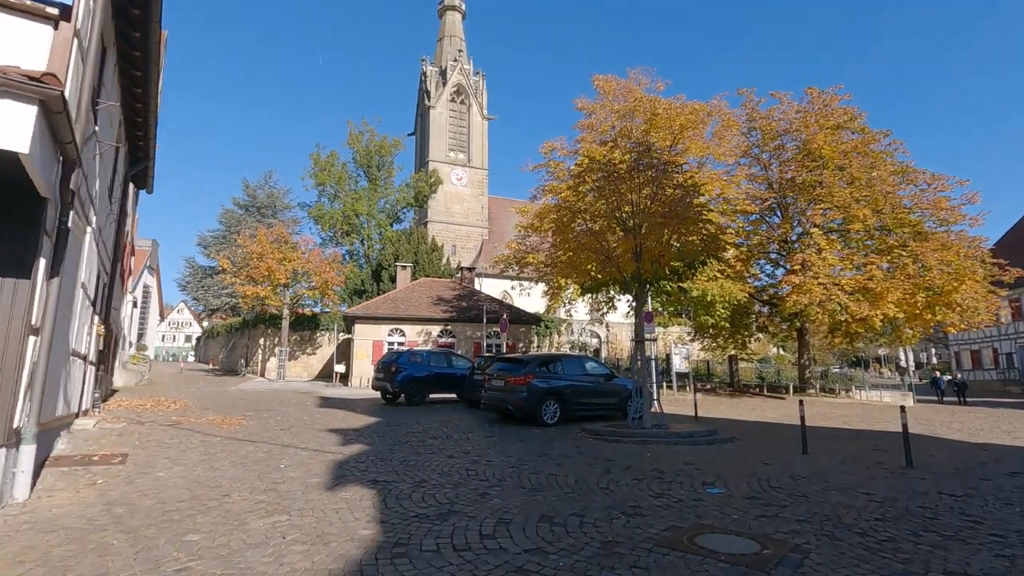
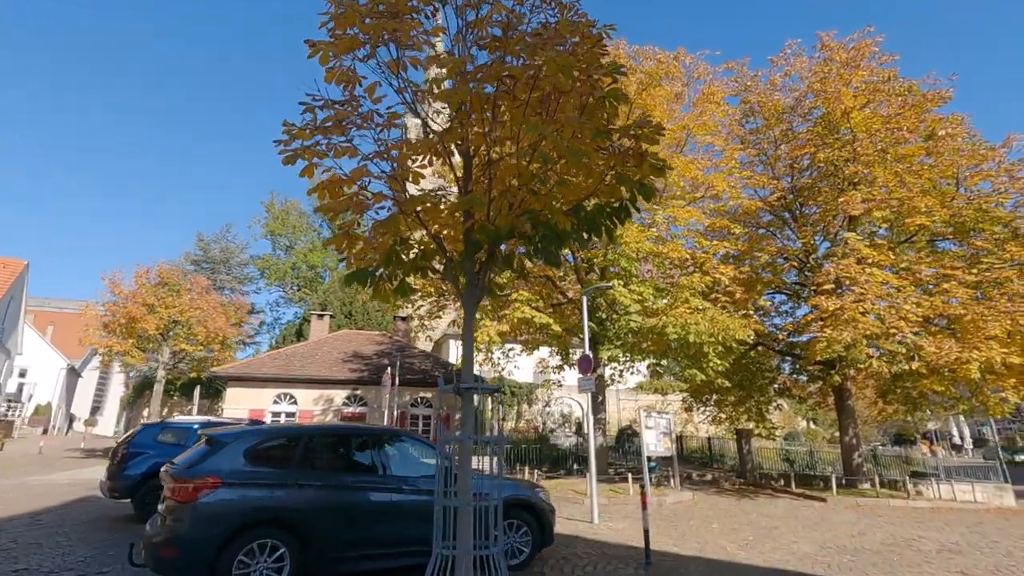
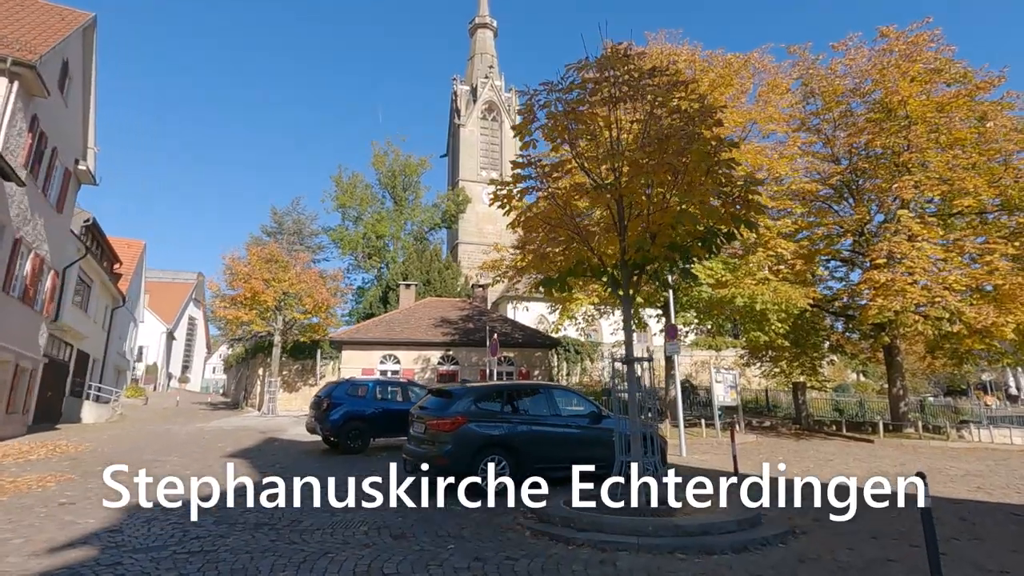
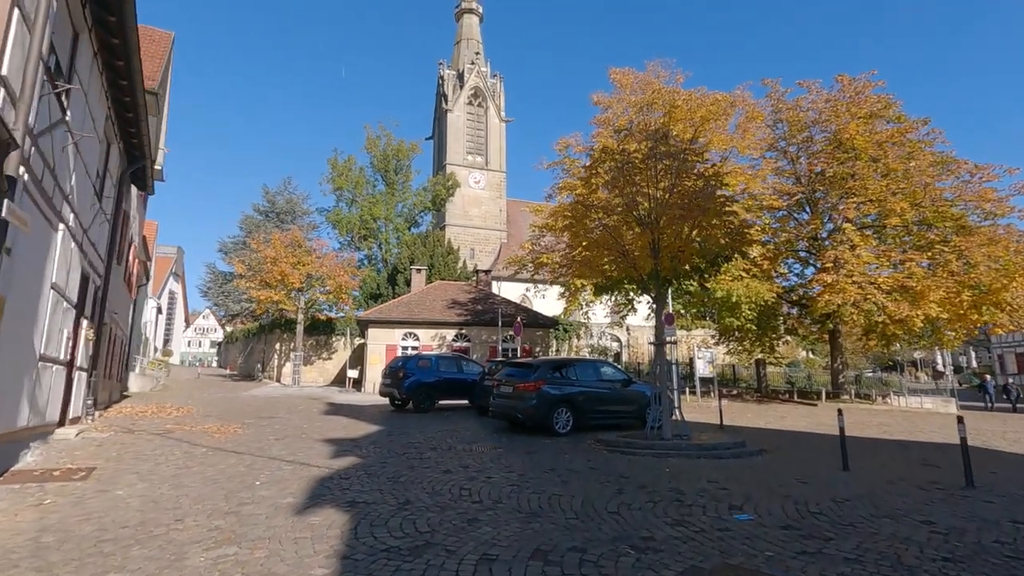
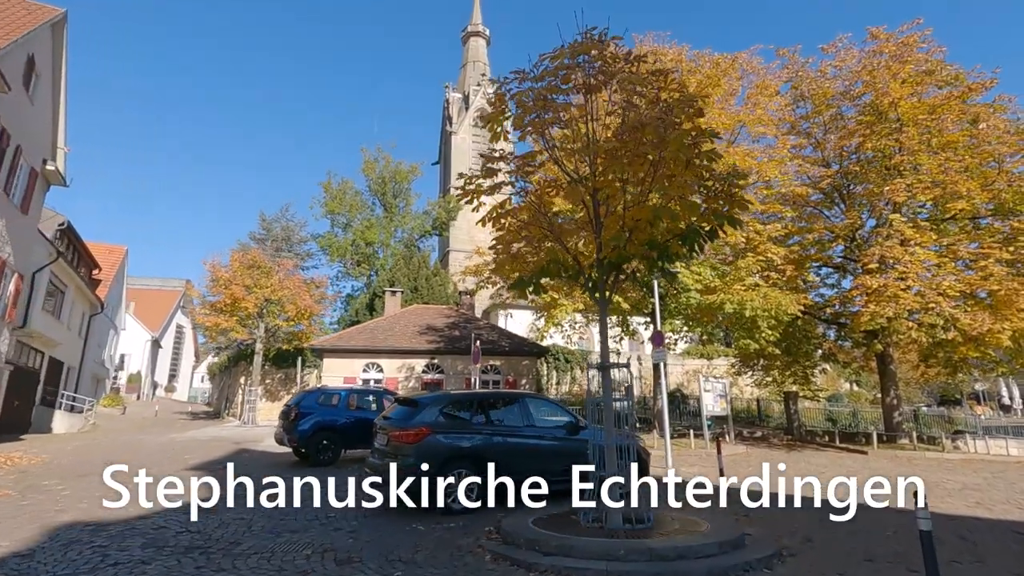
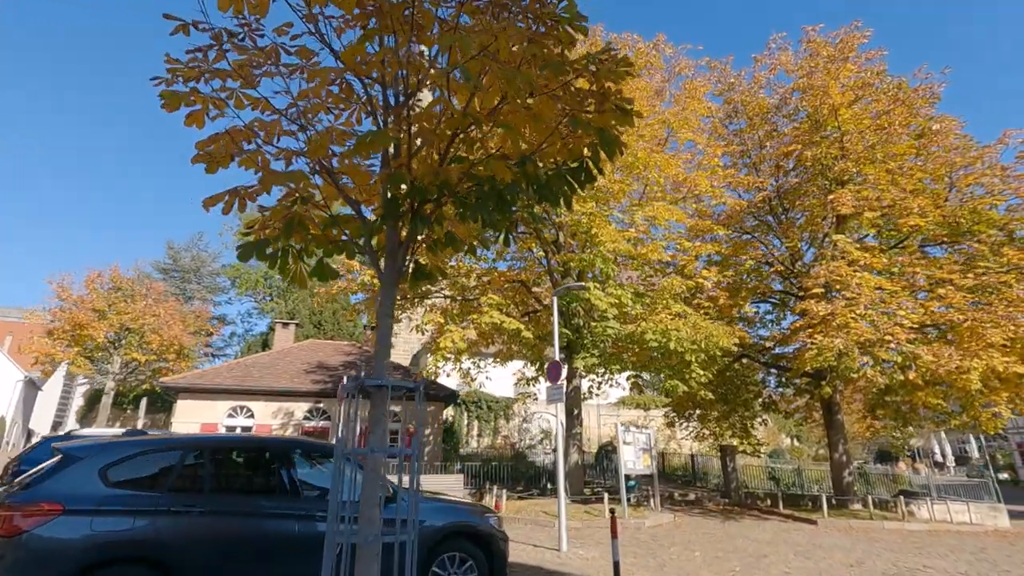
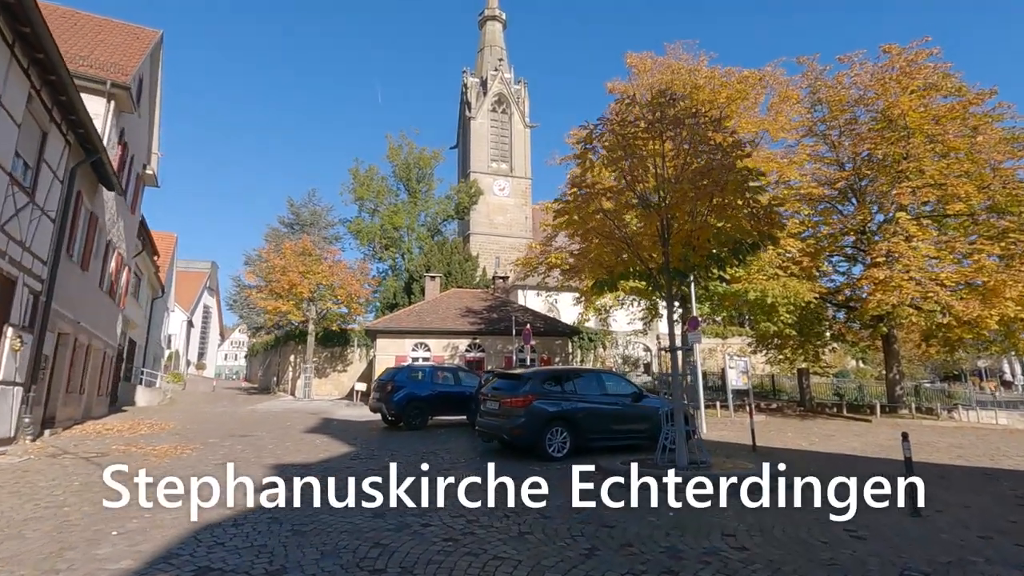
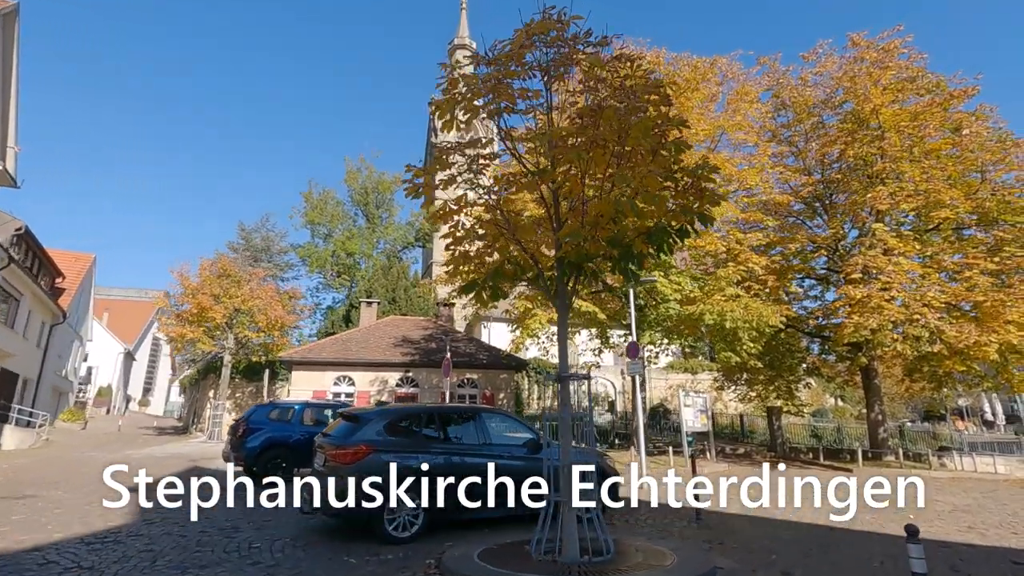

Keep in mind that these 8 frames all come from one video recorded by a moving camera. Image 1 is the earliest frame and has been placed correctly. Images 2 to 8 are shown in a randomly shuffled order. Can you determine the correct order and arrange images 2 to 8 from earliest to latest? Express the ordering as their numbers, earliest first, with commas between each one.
4, 7, 3, 5, 8, 2, 6
